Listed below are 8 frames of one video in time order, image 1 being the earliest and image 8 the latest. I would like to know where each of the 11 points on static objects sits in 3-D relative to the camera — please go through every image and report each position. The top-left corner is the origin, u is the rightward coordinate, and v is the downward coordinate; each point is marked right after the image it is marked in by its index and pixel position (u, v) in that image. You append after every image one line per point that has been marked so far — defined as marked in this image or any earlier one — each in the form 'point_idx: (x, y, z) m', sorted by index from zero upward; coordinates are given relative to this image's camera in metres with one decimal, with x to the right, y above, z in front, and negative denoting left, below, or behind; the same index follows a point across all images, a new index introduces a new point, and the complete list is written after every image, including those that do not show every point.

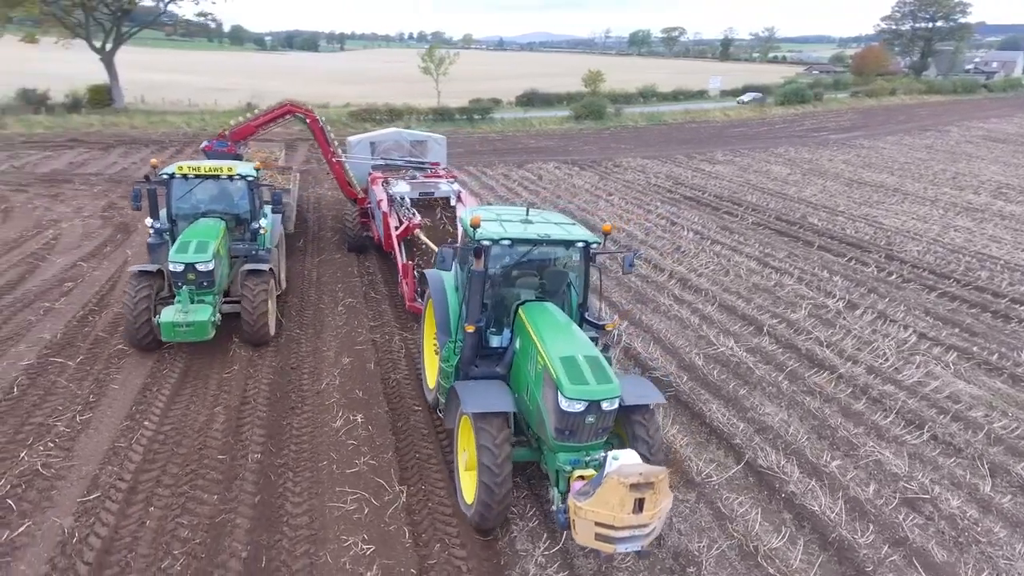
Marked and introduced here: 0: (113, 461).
0: (-3.3, -1.4, +5.4) m
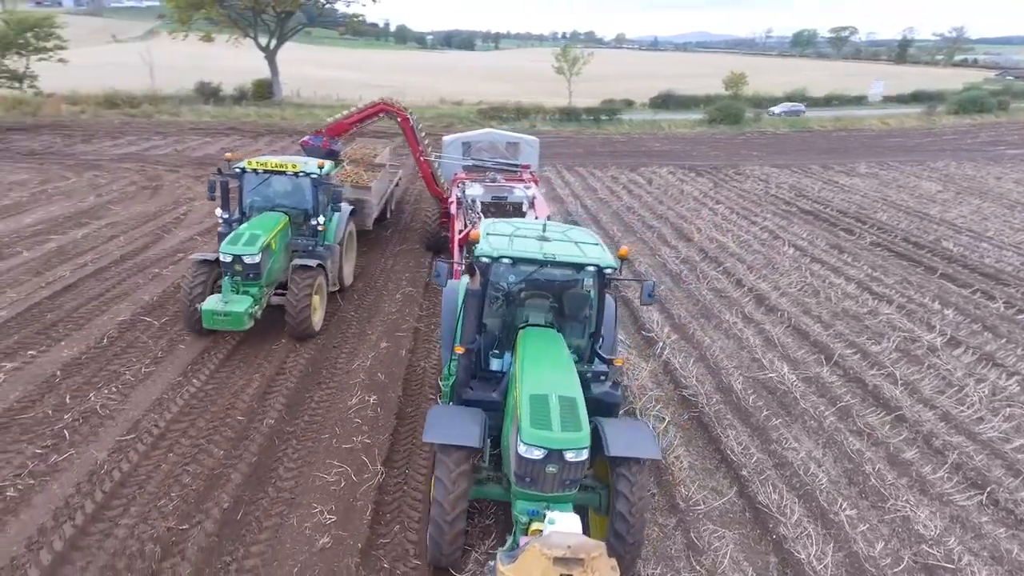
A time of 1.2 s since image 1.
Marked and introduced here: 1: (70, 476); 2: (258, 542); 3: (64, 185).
0: (-3.4, -1.2, +6.2) m
1: (-3.6, -1.5, +5.2) m
2: (-1.8, -1.8, +4.7) m
3: (-9.8, +2.2, +14.1) m
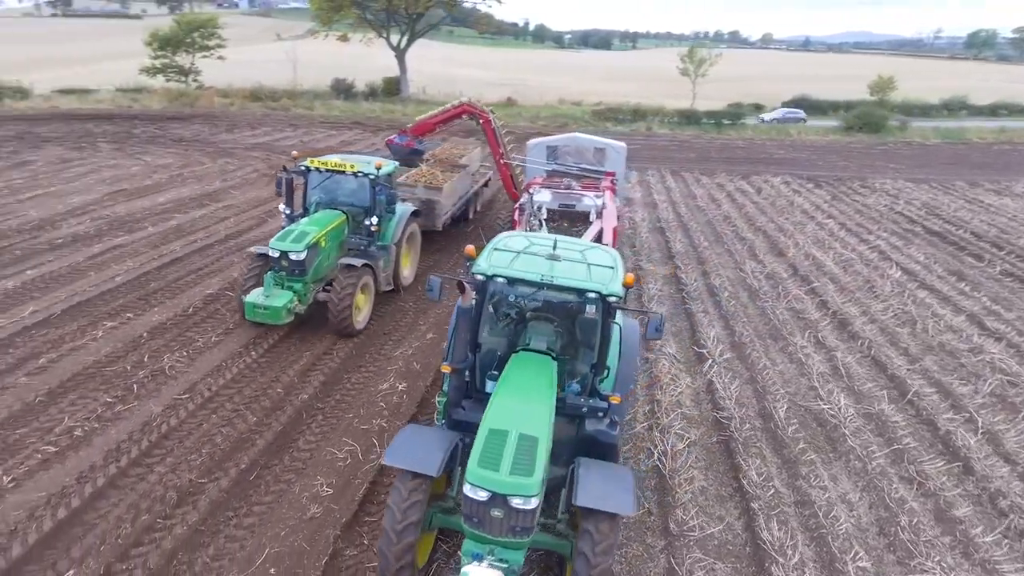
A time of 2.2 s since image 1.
0: (-3.2, -0.9, +6.9) m
1: (-3.6, -1.3, +6.0) m
2: (-2.0, -1.7, +5.1) m
3: (-7.7, +2.9, +15.8) m
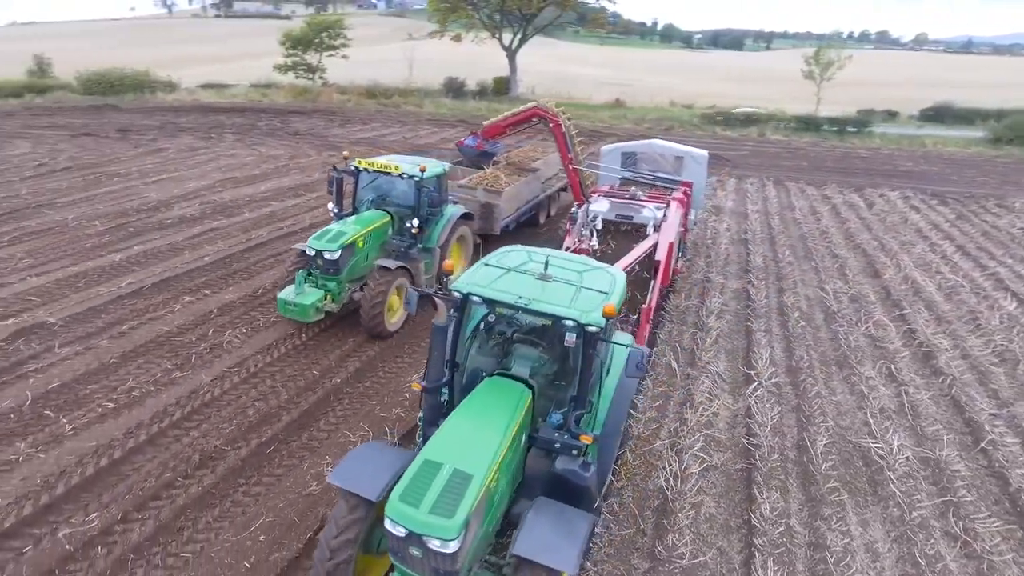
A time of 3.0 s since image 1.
0: (-2.9, -0.7, +7.5) m
1: (-3.4, -1.1, +6.6) m
2: (-2.1, -1.6, +5.5) m
3: (-5.5, +3.3, +17.0) m
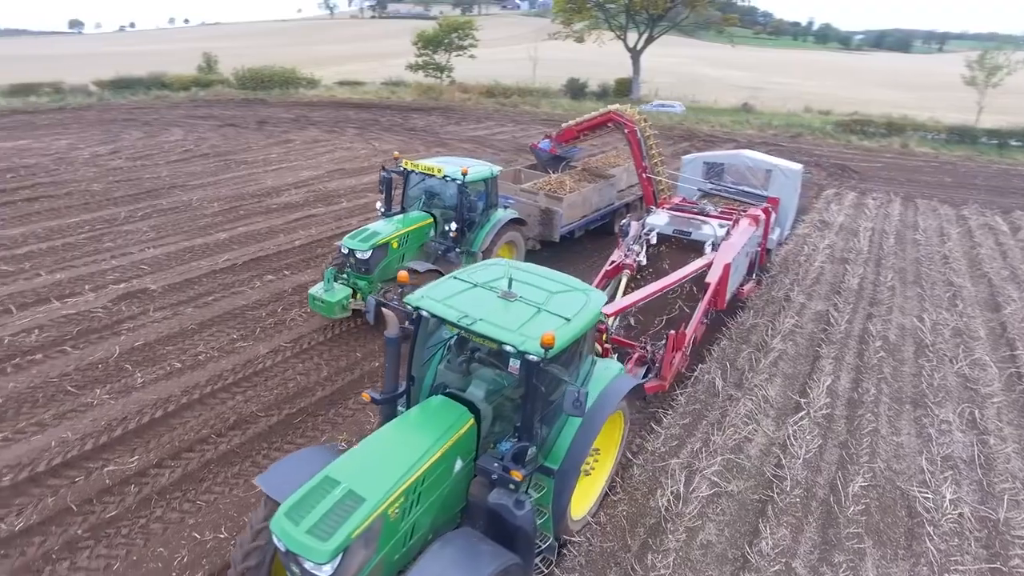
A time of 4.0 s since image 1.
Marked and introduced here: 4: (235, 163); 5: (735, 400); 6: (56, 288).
0: (-2.4, -0.5, +8.1) m
1: (-3.1, -0.8, +7.3) m
2: (-2.1, -1.5, +6.0) m
3: (-2.8, +3.7, +17.9) m
4: (-6.8, +3.1, +15.9) m
5: (+2.6, -1.3, +7.3) m
6: (-6.1, 0.0, +8.6) m
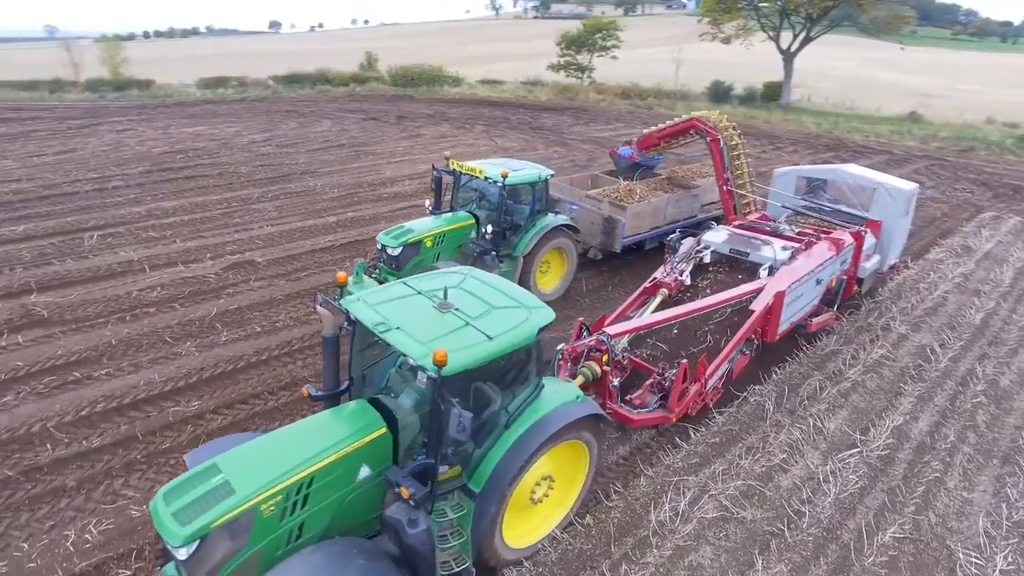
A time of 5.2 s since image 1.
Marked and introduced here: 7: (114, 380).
0: (-1.7, -0.3, +8.7) m
1: (-2.6, -0.5, +8.2) m
2: (-1.9, -1.2, +6.6) m
3: (+0.5, +3.8, +18.4) m
4: (-4.0, +3.6, +17.3) m
5: (+2.9, -1.5, +6.9) m
6: (-5.1, +0.5, +10.1) m
7: (-4.2, -1.0, +6.8) m
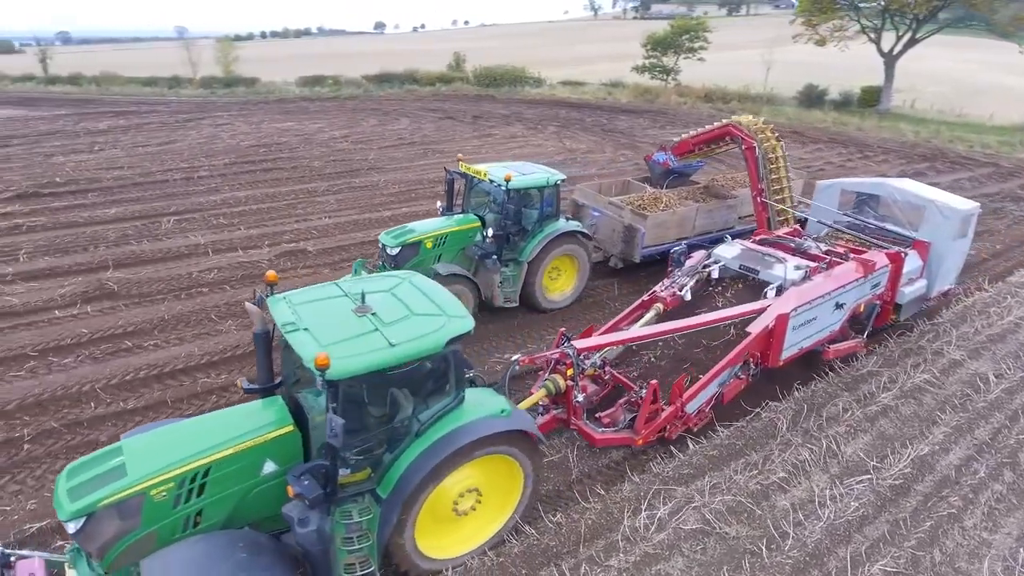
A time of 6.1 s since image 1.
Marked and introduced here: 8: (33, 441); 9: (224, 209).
0: (-1.4, -0.2, +9.1) m
1: (-2.3, -0.4, +8.6) m
2: (-1.9, -1.1, +7.0) m
3: (+2.3, +3.7, +18.3) m
4: (-2.2, +3.8, +17.9) m
5: (+2.9, -1.6, +6.7) m
6: (-4.5, +0.8, +10.9) m
7: (-4.1, -0.7, +7.5) m
8: (-4.5, -1.4, +6.0) m
9: (-5.5, +1.5, +12.3) m
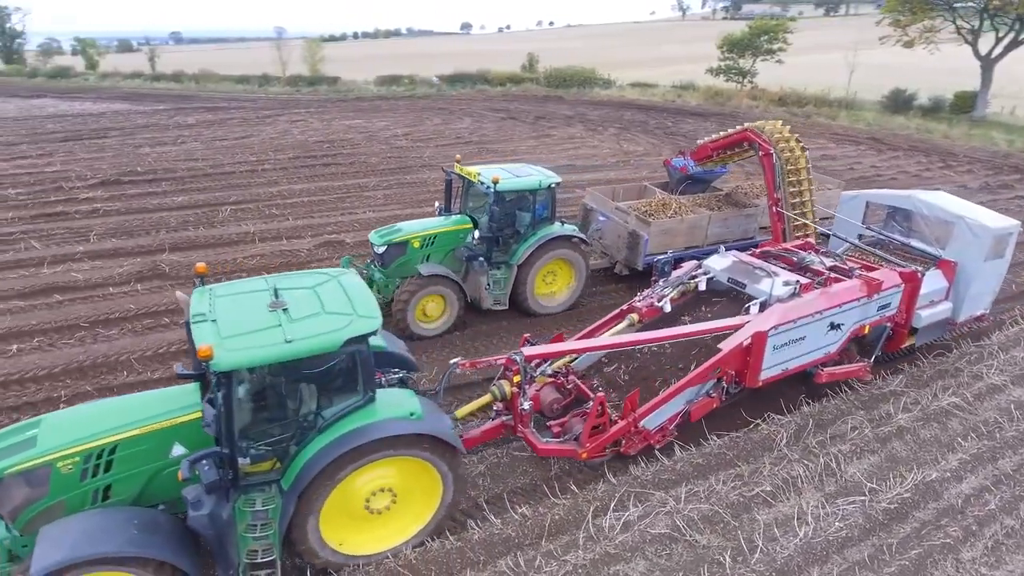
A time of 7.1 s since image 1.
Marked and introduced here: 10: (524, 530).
0: (-1.1, -0.1, +9.4) m
1: (-2.1, -0.2, +9.1) m
2: (-1.9, -1.0, +7.4) m
3: (+3.9, +3.6, +18.1) m
4: (-0.7, +3.9, +18.2) m
5: (+2.8, -1.7, +6.5) m
6: (-4.0, +1.0, +11.5) m
7: (-4.1, -0.5, +8.2) m
8: (-4.6, -1.2, +6.7) m
9: (-4.7, +1.8, +13.0) m
10: (+0.1, -2.0, +5.4) m
